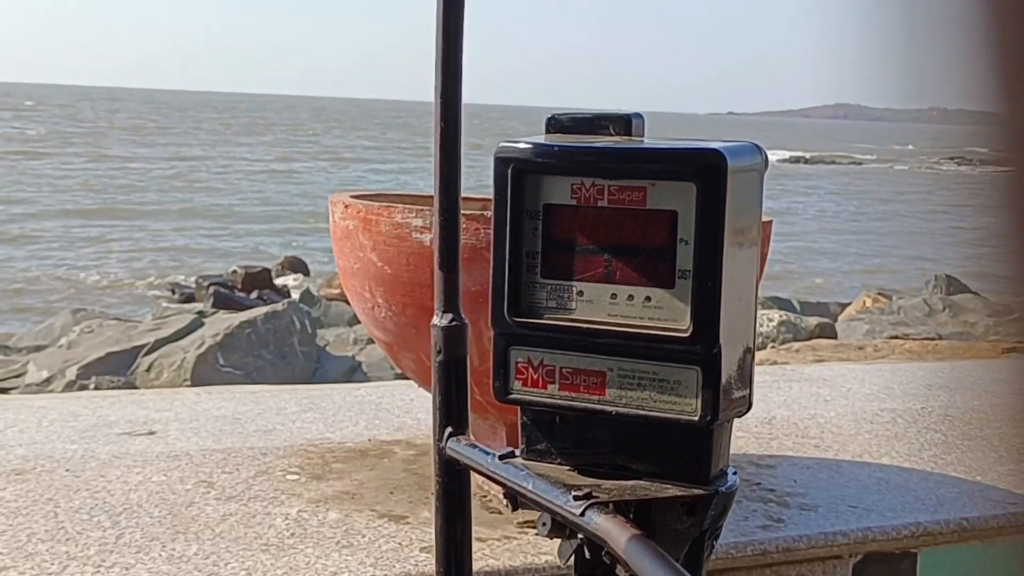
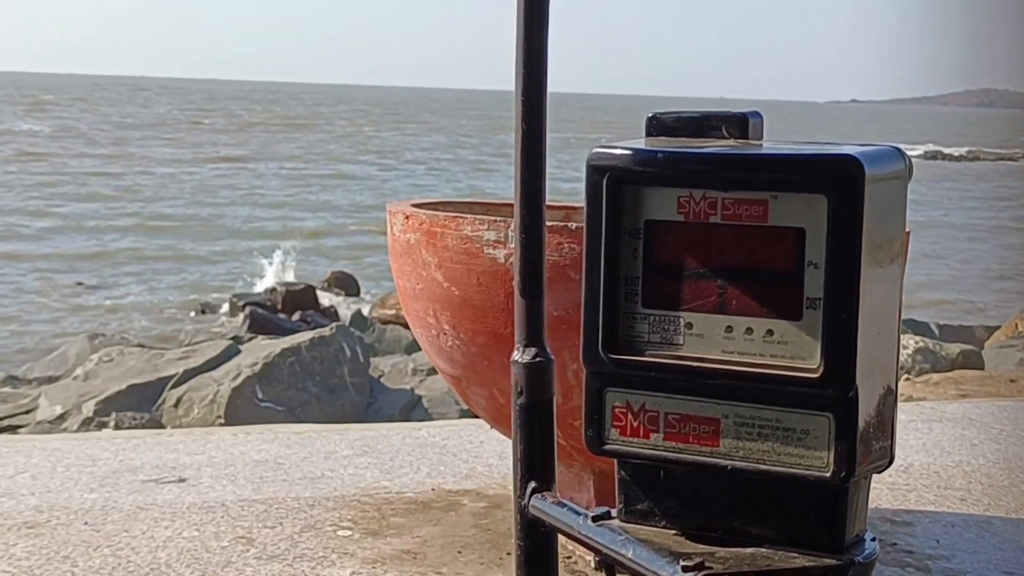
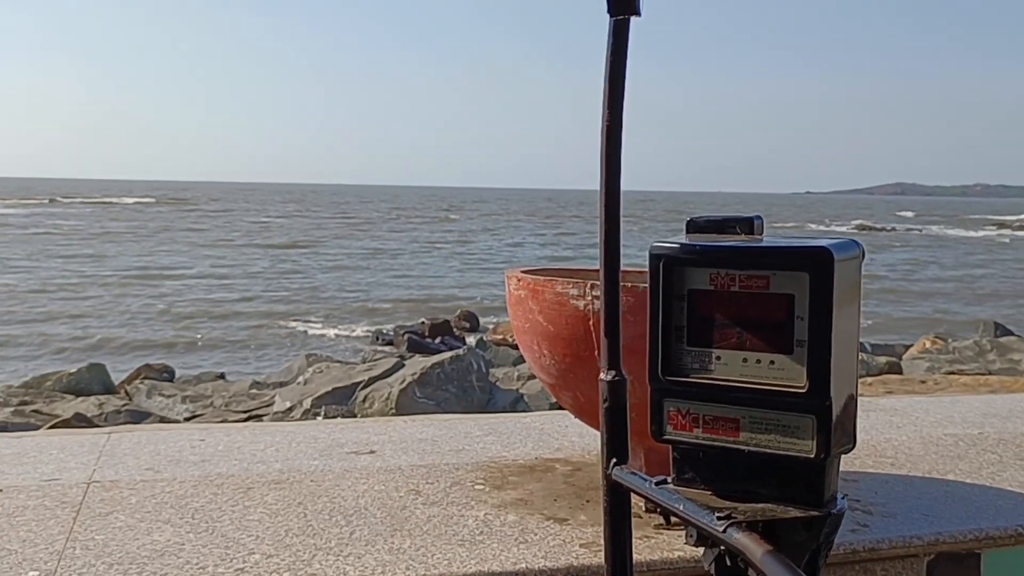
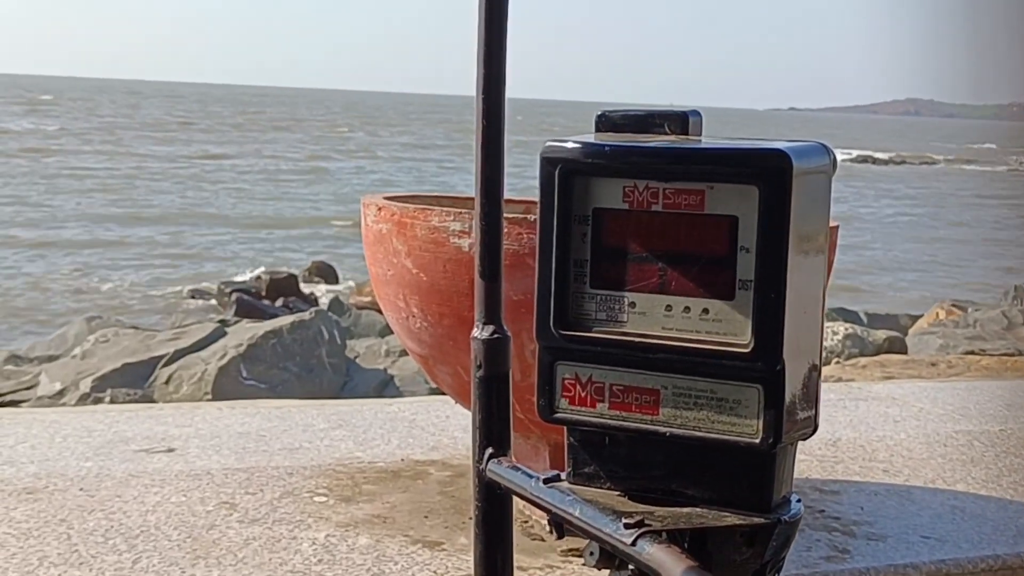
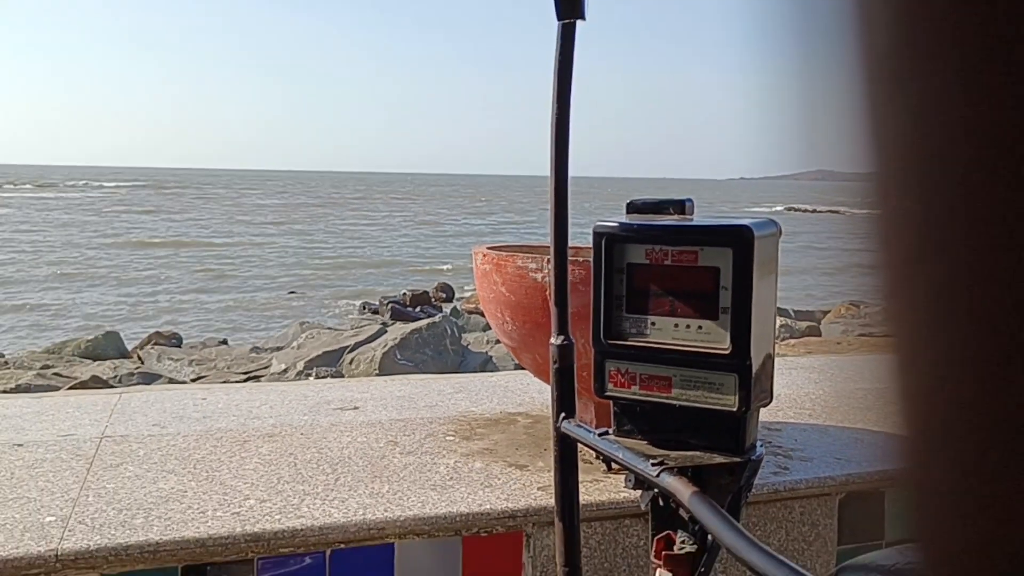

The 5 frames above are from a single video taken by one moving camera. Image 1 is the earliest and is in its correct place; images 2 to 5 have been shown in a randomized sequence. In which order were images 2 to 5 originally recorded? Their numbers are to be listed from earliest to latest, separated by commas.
4, 2, 5, 3
